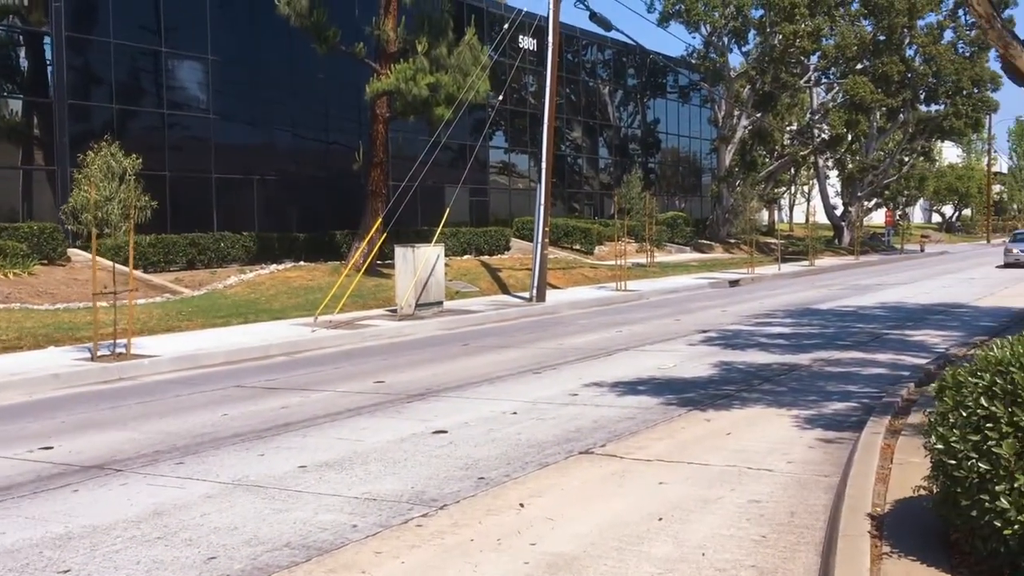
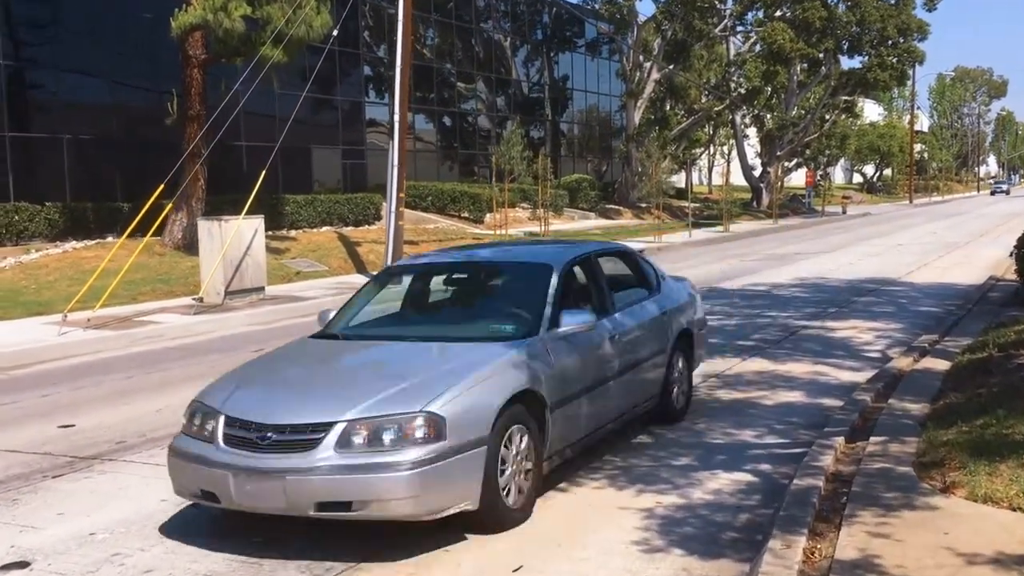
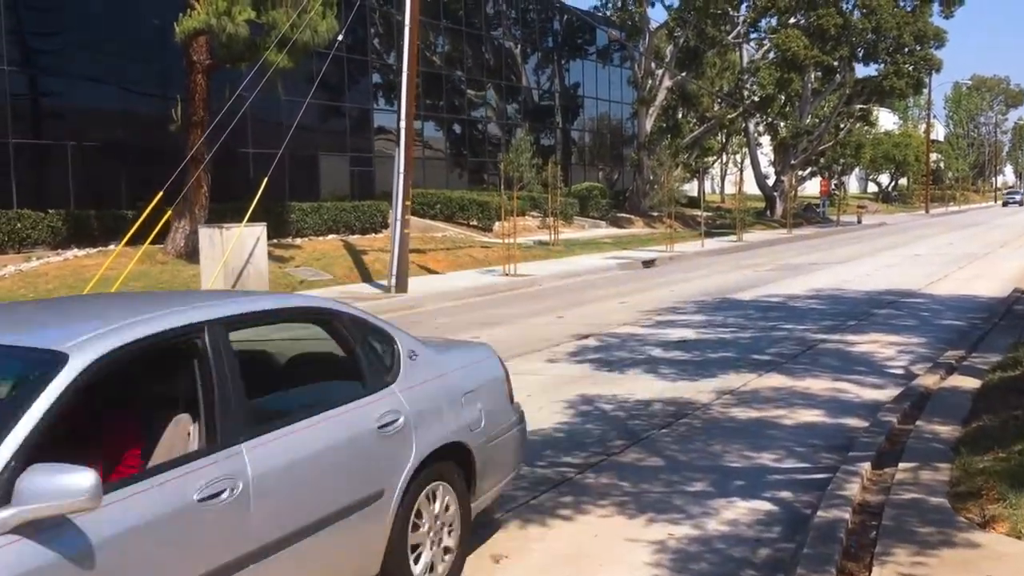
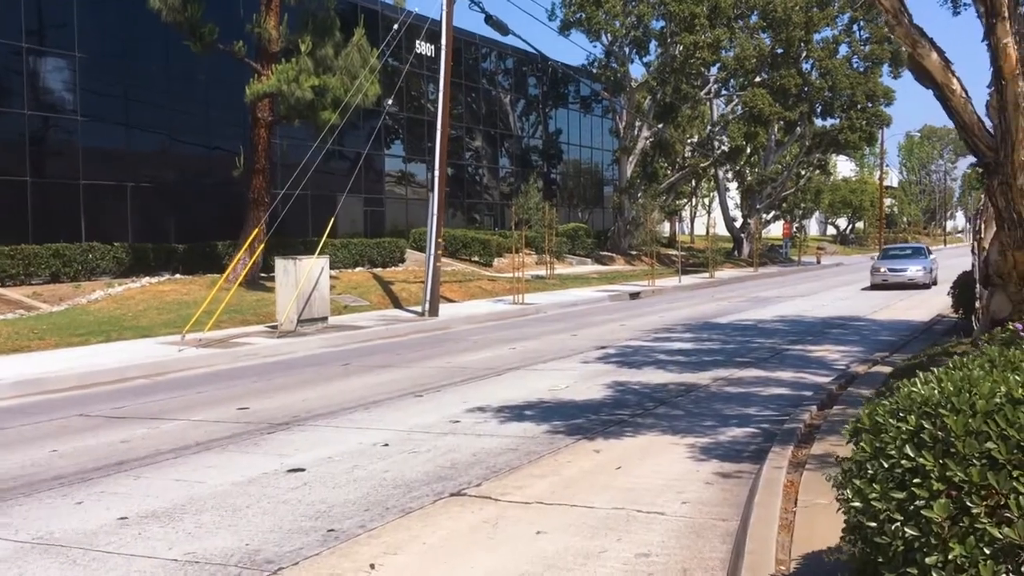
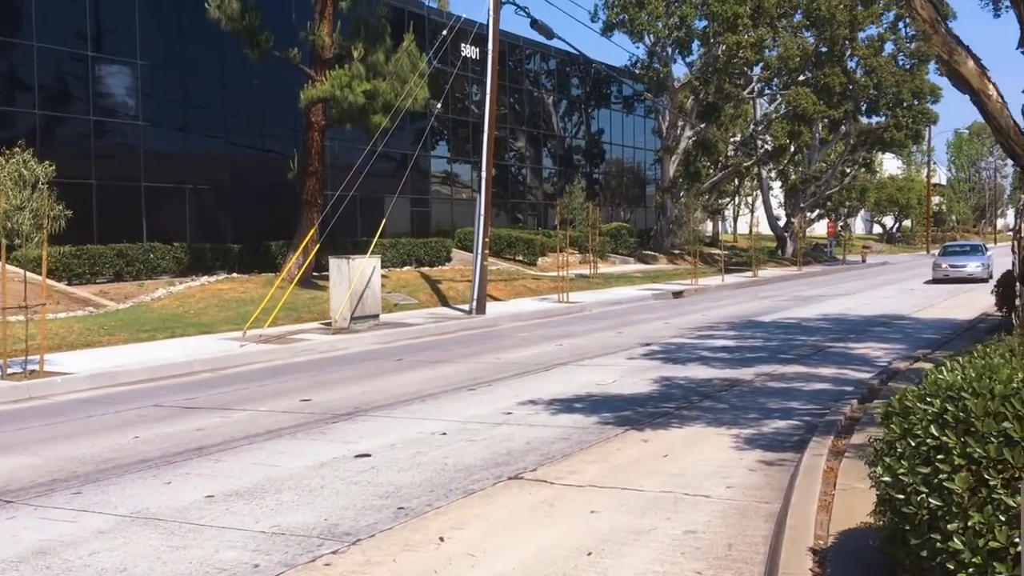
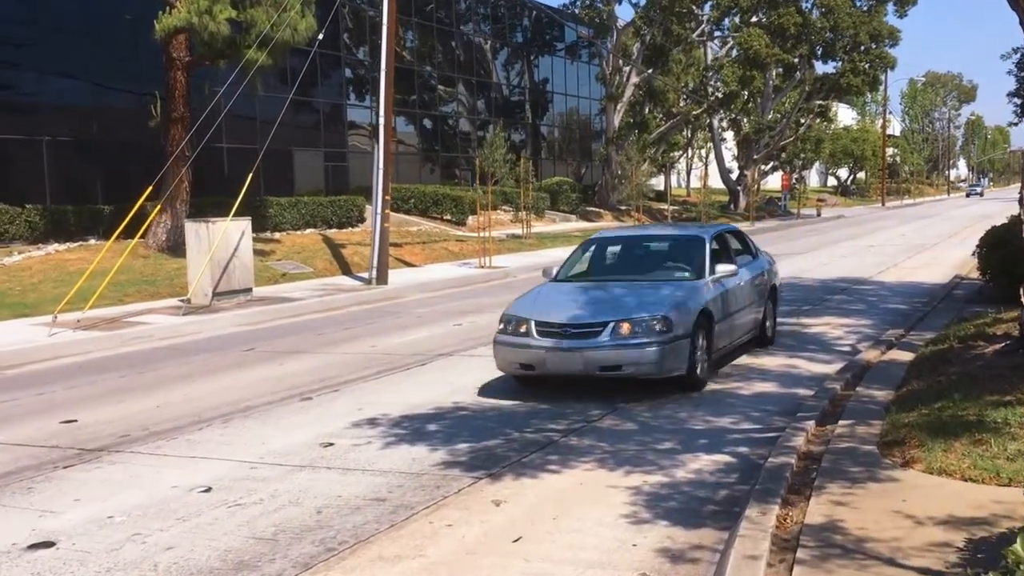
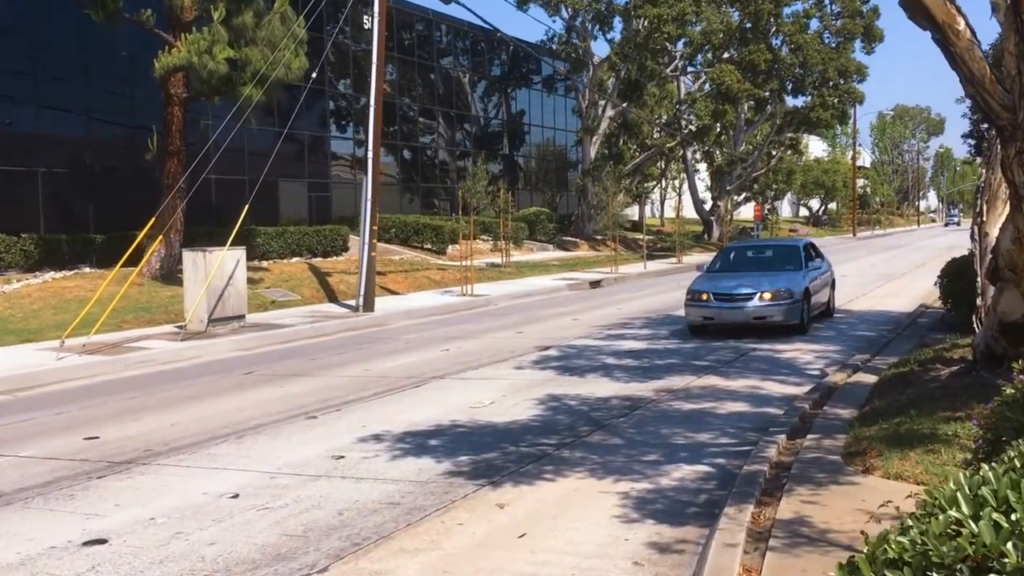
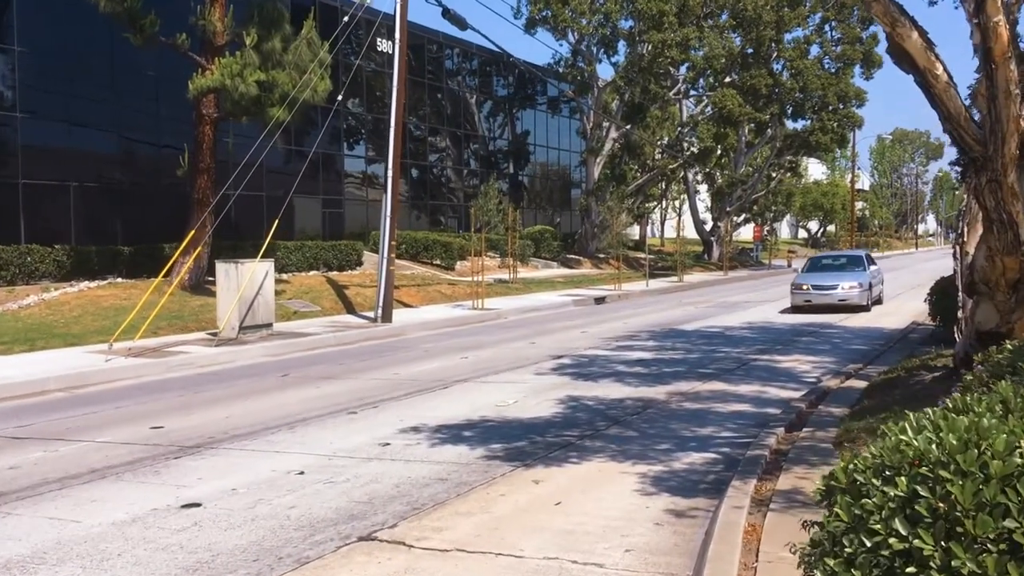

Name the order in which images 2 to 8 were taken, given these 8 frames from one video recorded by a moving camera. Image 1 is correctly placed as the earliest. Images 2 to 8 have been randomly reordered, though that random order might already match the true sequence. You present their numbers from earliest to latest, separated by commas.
5, 4, 8, 7, 6, 2, 3
